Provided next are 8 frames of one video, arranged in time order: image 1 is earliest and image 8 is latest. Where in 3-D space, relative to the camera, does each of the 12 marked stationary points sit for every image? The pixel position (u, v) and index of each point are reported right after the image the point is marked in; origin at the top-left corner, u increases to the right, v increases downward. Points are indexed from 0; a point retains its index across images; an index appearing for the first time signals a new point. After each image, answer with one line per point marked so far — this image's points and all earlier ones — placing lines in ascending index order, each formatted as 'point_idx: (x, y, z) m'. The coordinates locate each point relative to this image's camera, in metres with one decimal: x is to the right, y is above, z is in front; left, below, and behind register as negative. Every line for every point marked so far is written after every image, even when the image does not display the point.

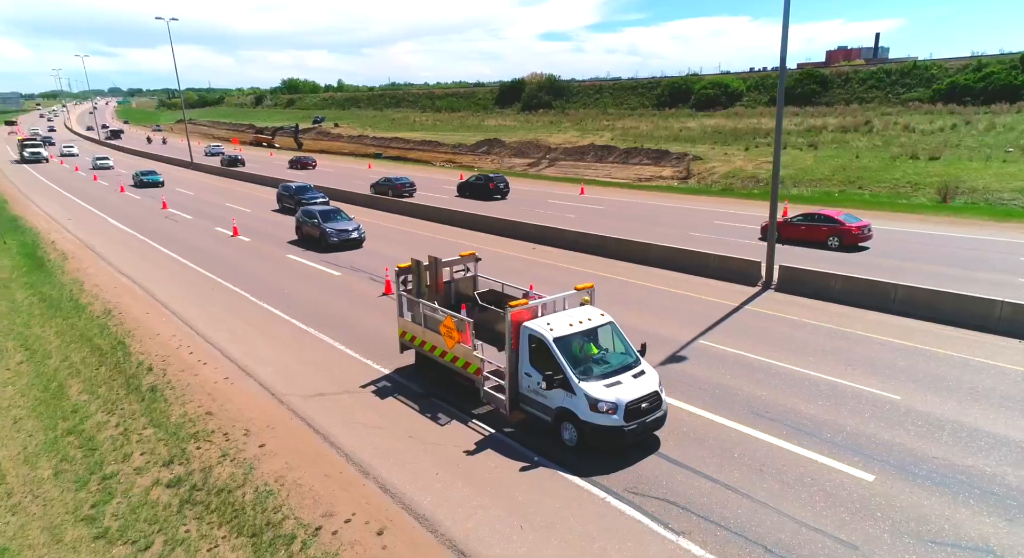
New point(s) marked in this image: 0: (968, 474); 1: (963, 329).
0: (+6.1, -2.6, +8.8) m
1: (+9.9, -1.1, +13.7) m
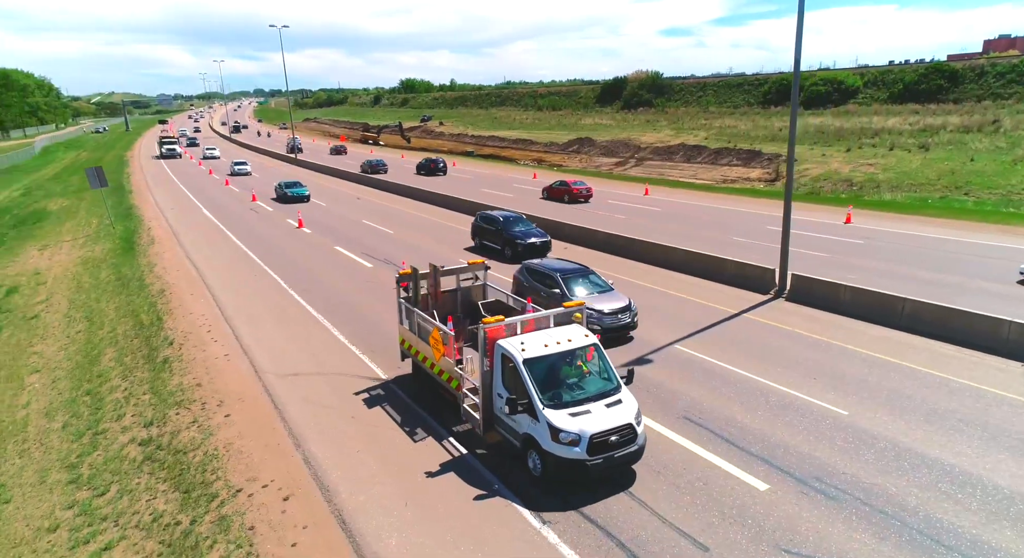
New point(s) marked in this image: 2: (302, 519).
0: (+4.6, -2.8, +8.3) m
1: (+9.2, -1.4, +12.6) m
2: (-2.9, -3.3, +8.4) m
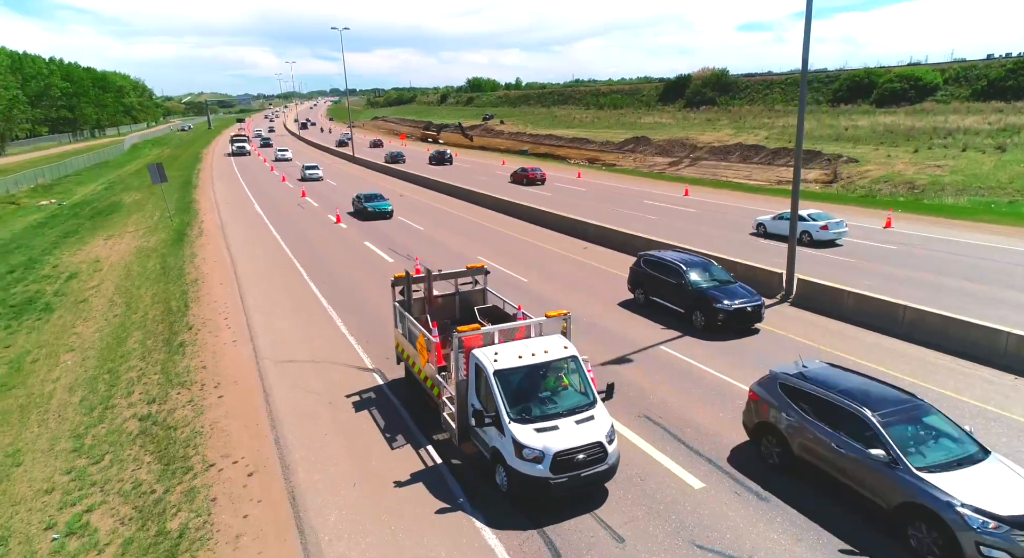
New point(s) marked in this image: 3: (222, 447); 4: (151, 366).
0: (+3.7, -2.8, +8.2) m
1: (+8.7, -1.6, +12.1) m
2: (-3.7, -3.1, +9.1) m
3: (-4.9, -2.8, +10.5) m
4: (-8.4, -2.0, +14.7) m
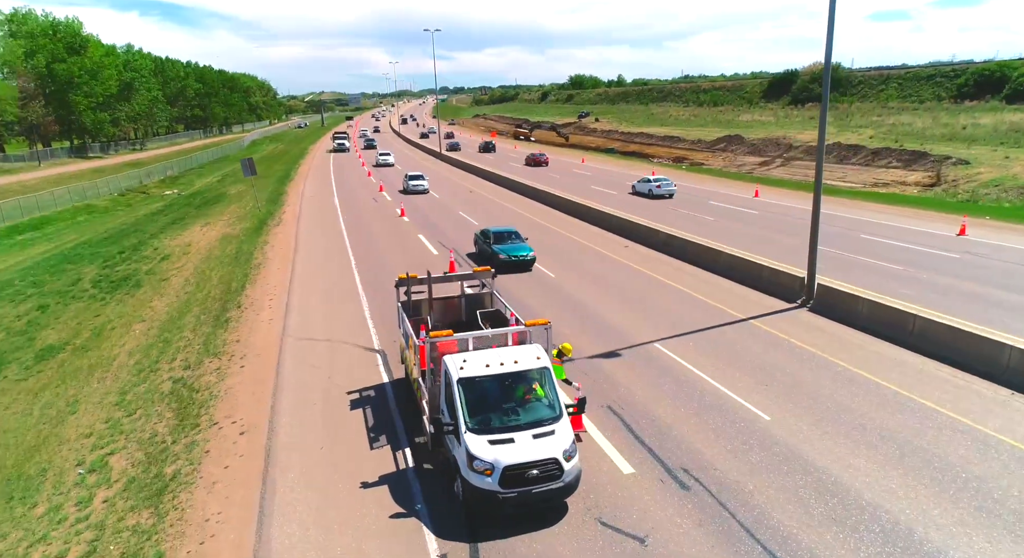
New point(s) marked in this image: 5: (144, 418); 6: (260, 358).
0: (+2.8, -2.8, +8.4) m
1: (+8.3, -1.7, +11.5) m
2: (-4.4, -2.8, +10.3) m
3: (-5.4, -2.5, +11.9) m
4: (-8.3, -1.5, +16.5) m
5: (-7.2, -2.7, +12.2) m
6: (-5.8, -1.8, +14.3) m
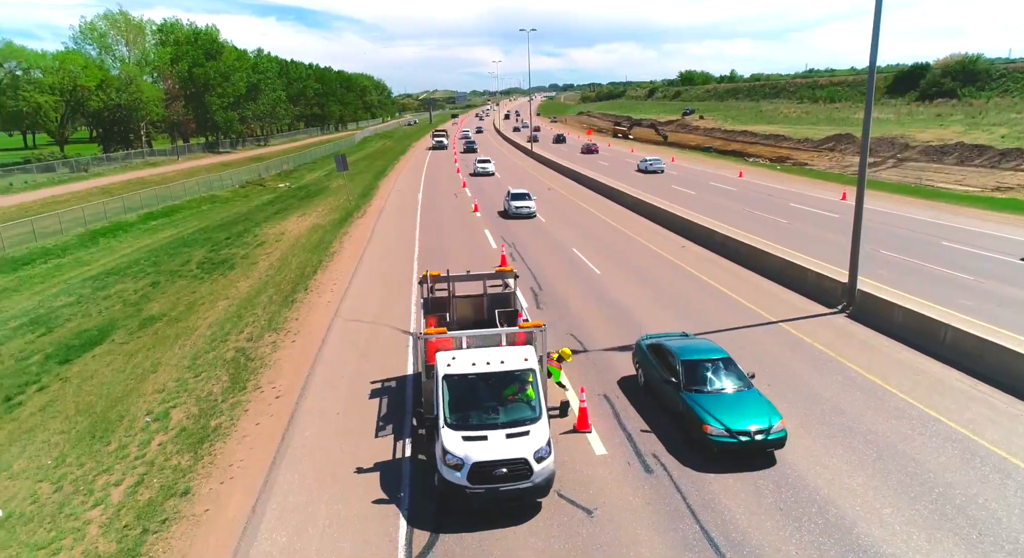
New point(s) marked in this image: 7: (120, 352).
0: (+2.4, -2.7, +8.8) m
1: (+8.3, -1.9, +11.0) m
2: (-4.5, -2.5, +11.8) m
3: (-5.2, -2.1, +13.5) m
4: (-7.2, -1.0, +18.5) m
5: (-6.9, -2.2, +14.0) m
6: (-5.1, -1.4, +15.9) m
7: (-11.1, -2.1, +17.8) m
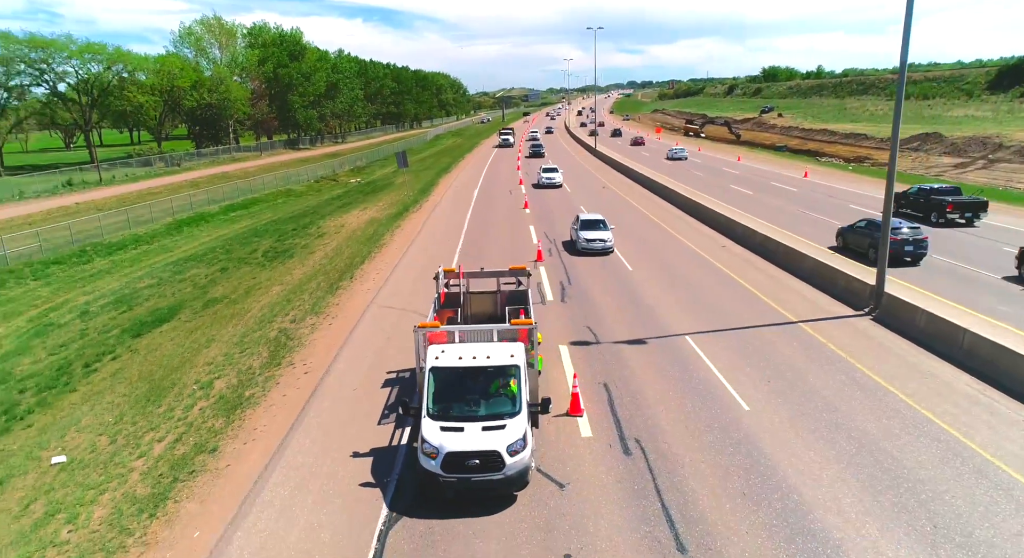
0: (+2.1, -2.6, +9.2) m
1: (+8.3, -1.9, +10.7) m
2: (-4.4, -2.2, +12.9) m
3: (-4.8, -1.8, +14.7) m
4: (-6.3, -0.6, +19.9) m
5: (-6.5, -1.9, +15.4) m
6: (-4.5, -1.1, +17.0) m
7: (-10.3, -1.6, +19.6) m
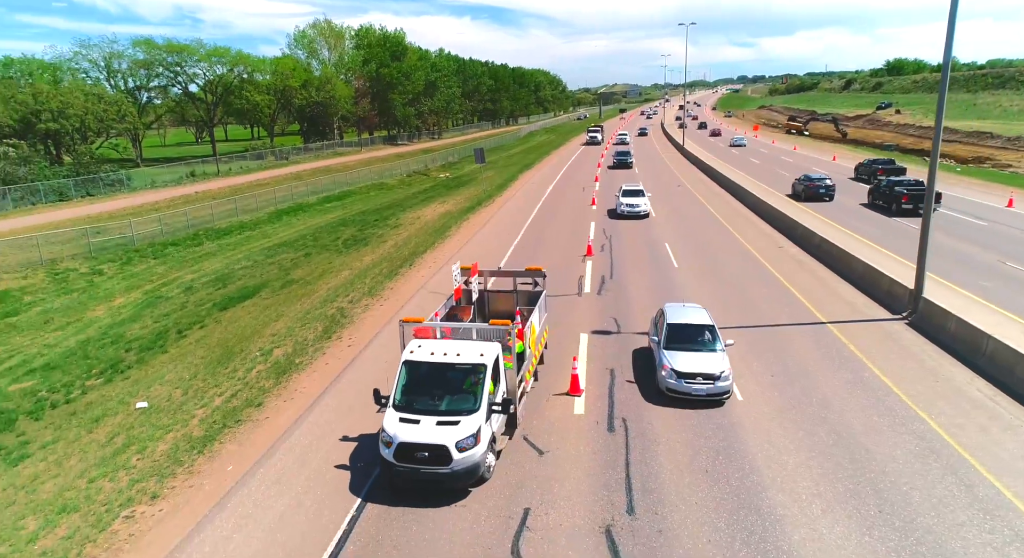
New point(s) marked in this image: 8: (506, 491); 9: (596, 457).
0: (+2.0, -2.5, +9.8) m
1: (+8.3, -2.0, +10.5) m
2: (-3.9, -1.8, +14.4) m
3: (-4.1, -1.3, +16.3) m
4: (-4.8, -0.1, +21.6) m
5: (-5.6, -1.4, +17.2) m
6: (-3.4, -0.7, +18.6) m
7: (-8.8, -0.9, +21.9) m
8: (-0.1, -2.9, +8.5) m
9: (+1.2, -2.7, +9.2) m
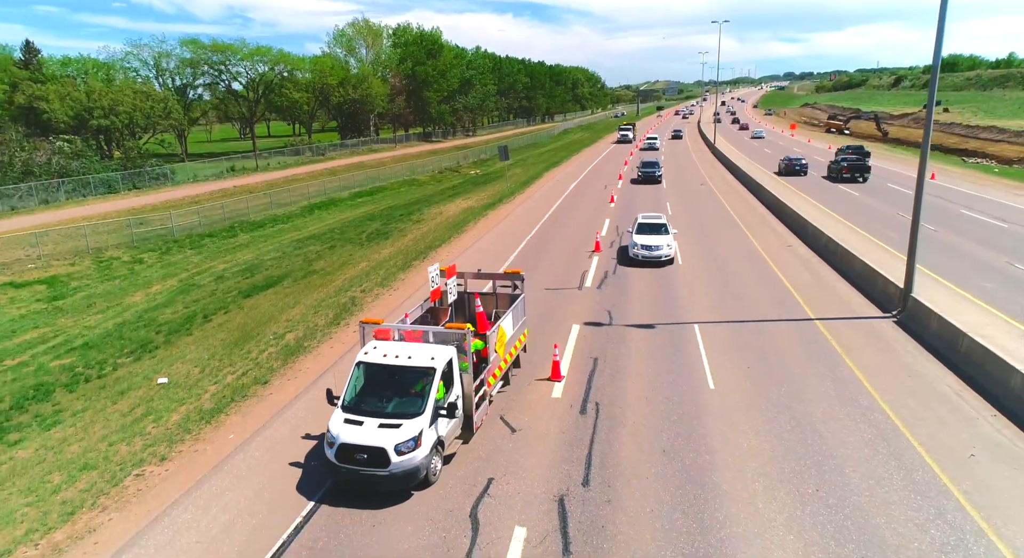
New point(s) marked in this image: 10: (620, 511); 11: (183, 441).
0: (+1.6, -2.3, +10.5) m
1: (+8.0, -2.0, +10.8) m
2: (-4.0, -1.5, +15.3) m
3: (-4.1, -1.0, +17.2) m
4: (-4.5, +0.2, +22.5) m
5: (-5.6, -1.1, +18.2) m
6: (-3.3, -0.4, +19.4) m
7: (-8.5, -0.5, +23.1) m
8: (-0.5, -2.7, +9.3) m
9: (+0.8, -2.5, +9.9) m
10: (+1.4, -3.0, +8.0) m
11: (-5.7, -2.8, +10.8) m
